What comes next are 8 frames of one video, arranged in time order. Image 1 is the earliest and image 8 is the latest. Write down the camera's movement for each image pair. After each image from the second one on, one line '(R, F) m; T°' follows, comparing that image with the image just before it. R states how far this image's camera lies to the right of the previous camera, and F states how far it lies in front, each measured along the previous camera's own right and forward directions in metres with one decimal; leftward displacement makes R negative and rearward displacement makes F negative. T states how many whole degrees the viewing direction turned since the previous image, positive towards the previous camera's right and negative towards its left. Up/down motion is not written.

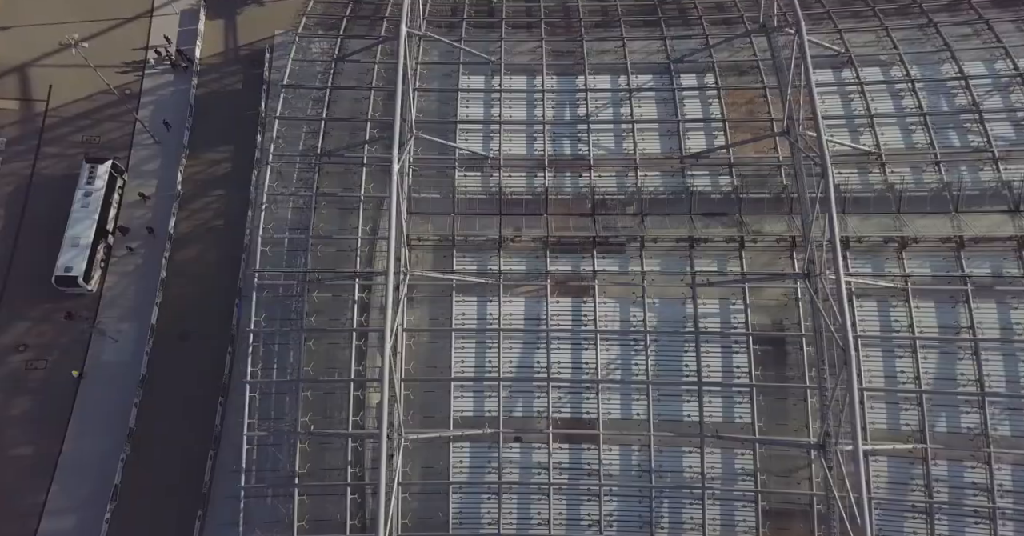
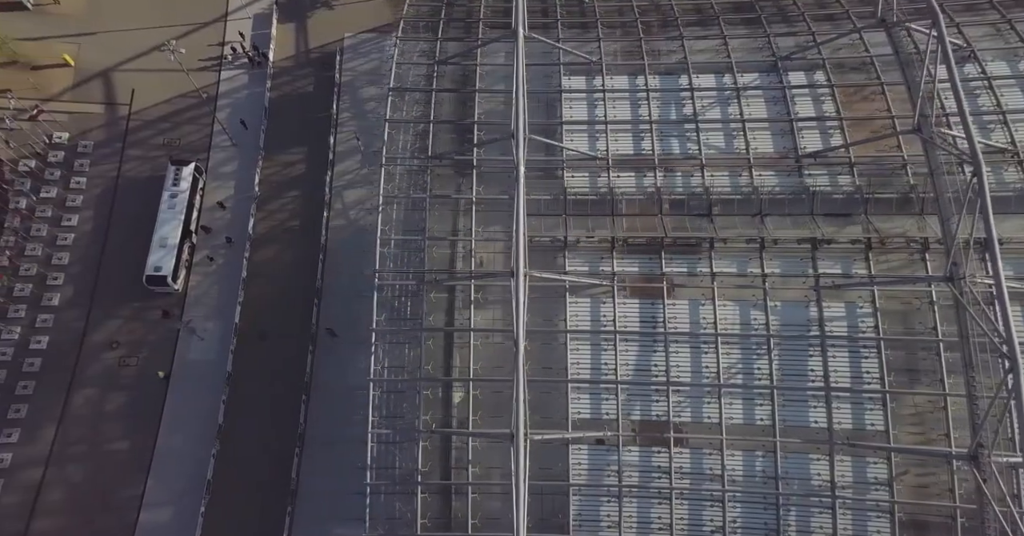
(-1.6, 0.0) m; -4°
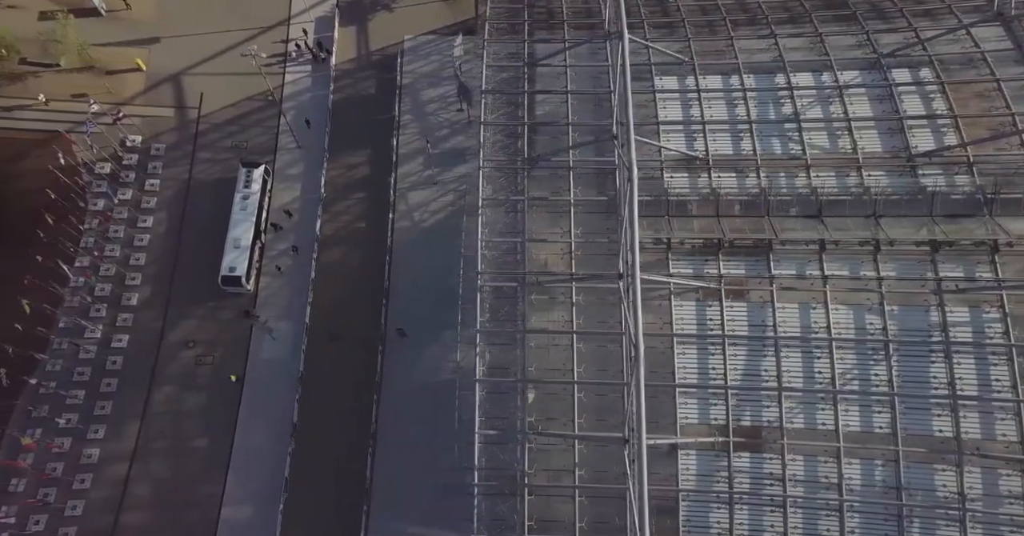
(-1.5, +0.1) m; -3°
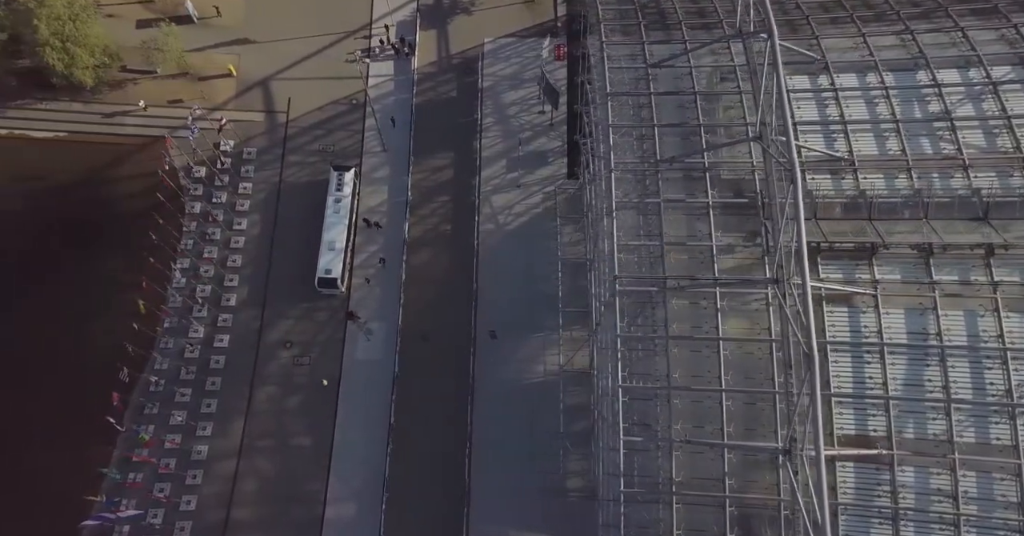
(-2.1, +0.2) m; -4°
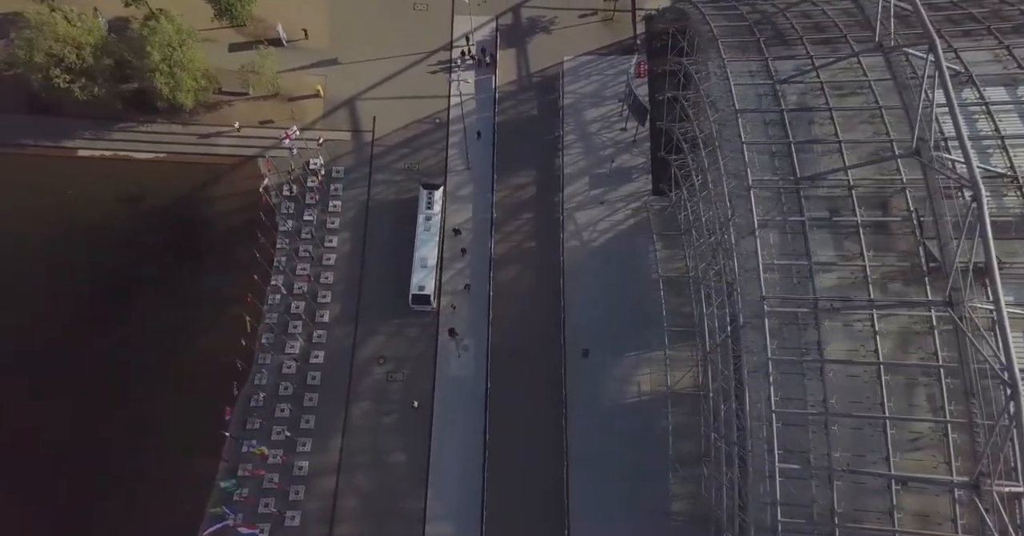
(-2.1, +0.3) m; -4°
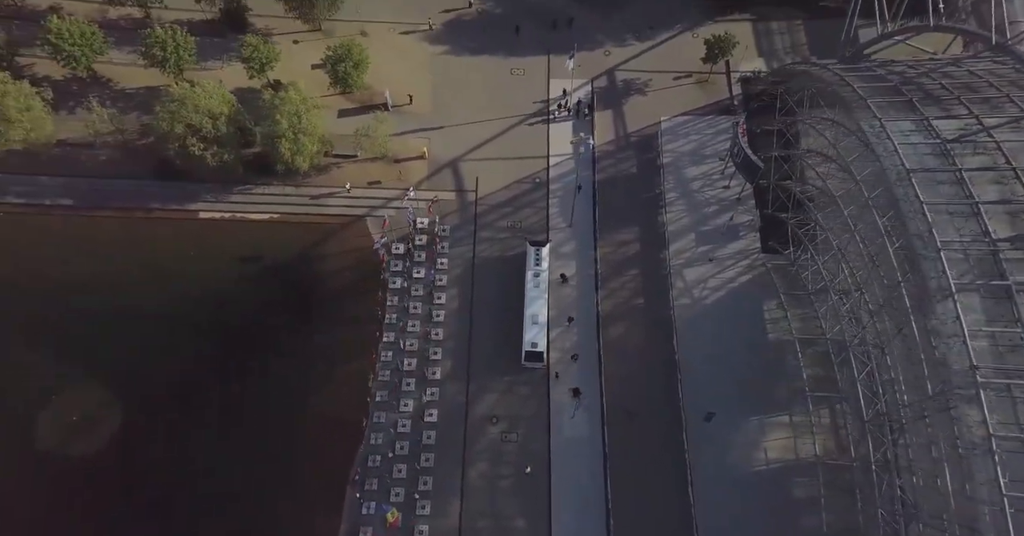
(-2.4, +0.4) m; -6°
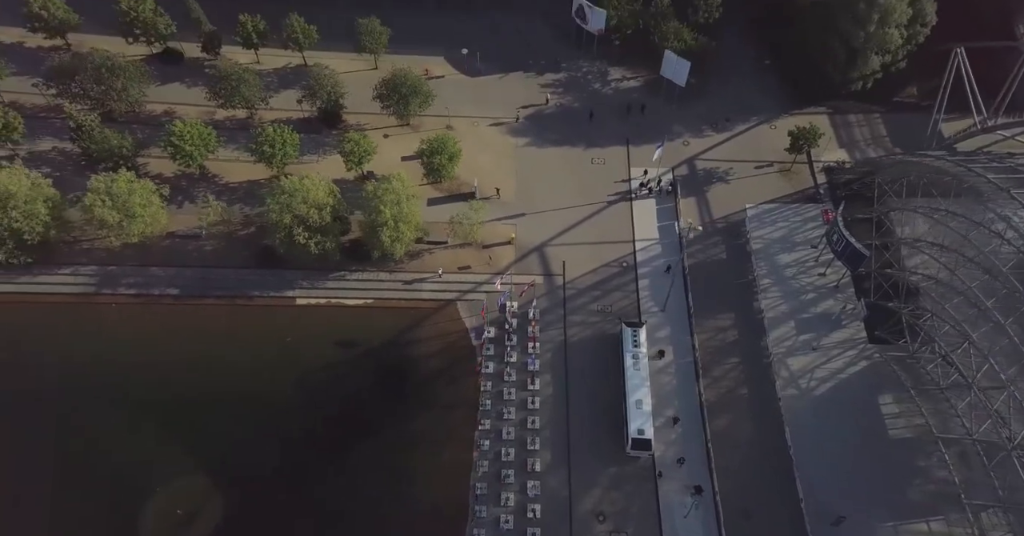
(-1.5, +1.6) m; -6°
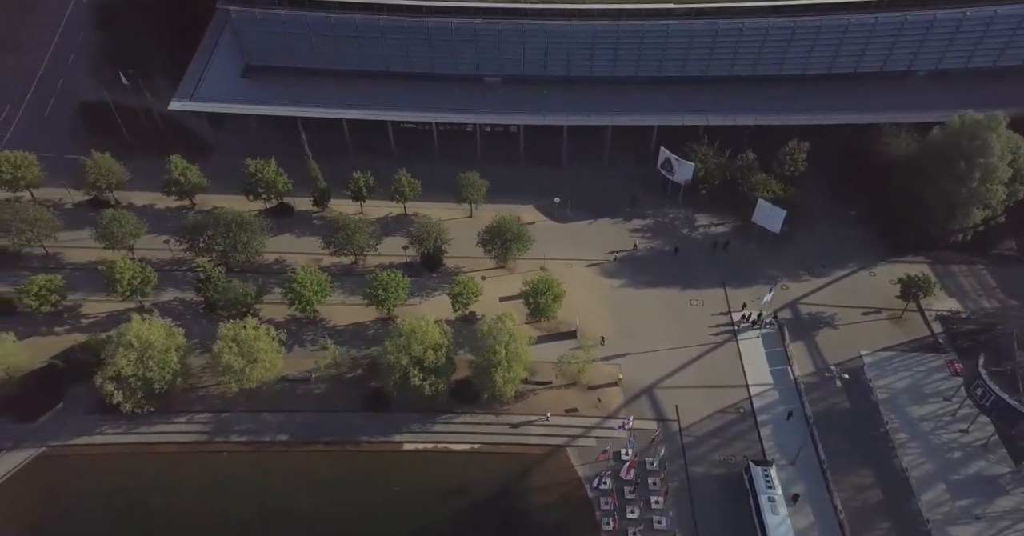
(-2.5, +4.1) m; -7°
